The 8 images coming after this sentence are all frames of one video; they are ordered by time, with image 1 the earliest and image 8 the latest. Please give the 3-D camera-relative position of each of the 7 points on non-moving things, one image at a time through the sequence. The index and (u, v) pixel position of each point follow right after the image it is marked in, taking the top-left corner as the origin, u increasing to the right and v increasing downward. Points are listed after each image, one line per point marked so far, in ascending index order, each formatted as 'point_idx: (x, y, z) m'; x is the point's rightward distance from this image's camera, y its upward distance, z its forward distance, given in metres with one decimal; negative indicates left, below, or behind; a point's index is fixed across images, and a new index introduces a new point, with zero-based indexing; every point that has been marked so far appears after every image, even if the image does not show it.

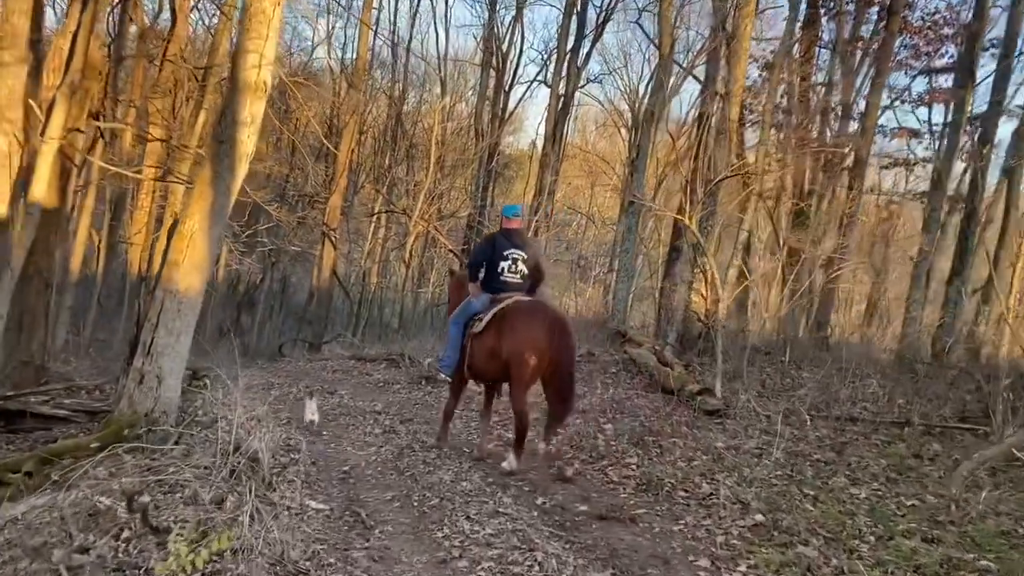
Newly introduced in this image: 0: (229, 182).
0: (-2.7, +1.0, +8.2) m
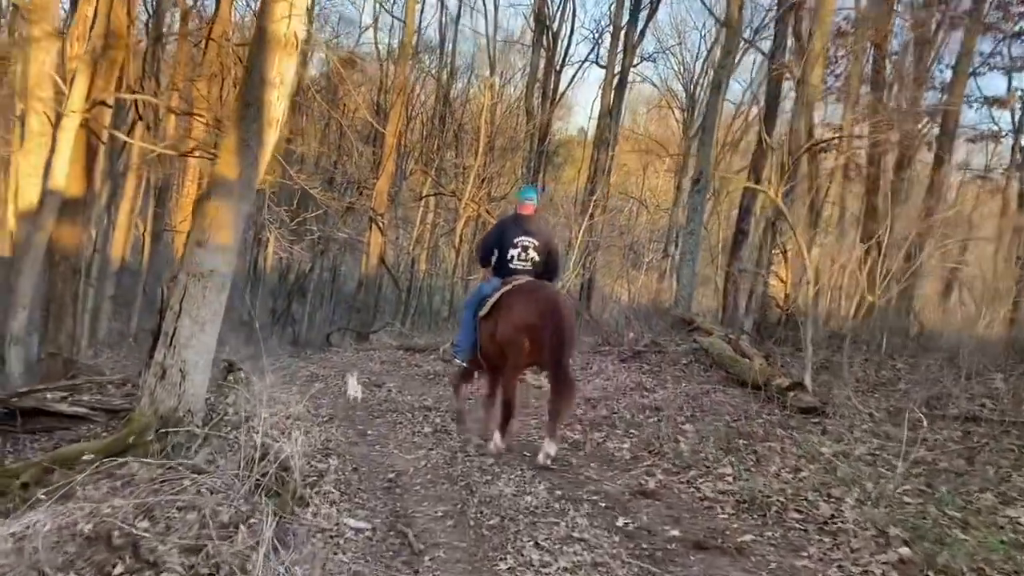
0: (-2.2, +1.2, +7.2) m
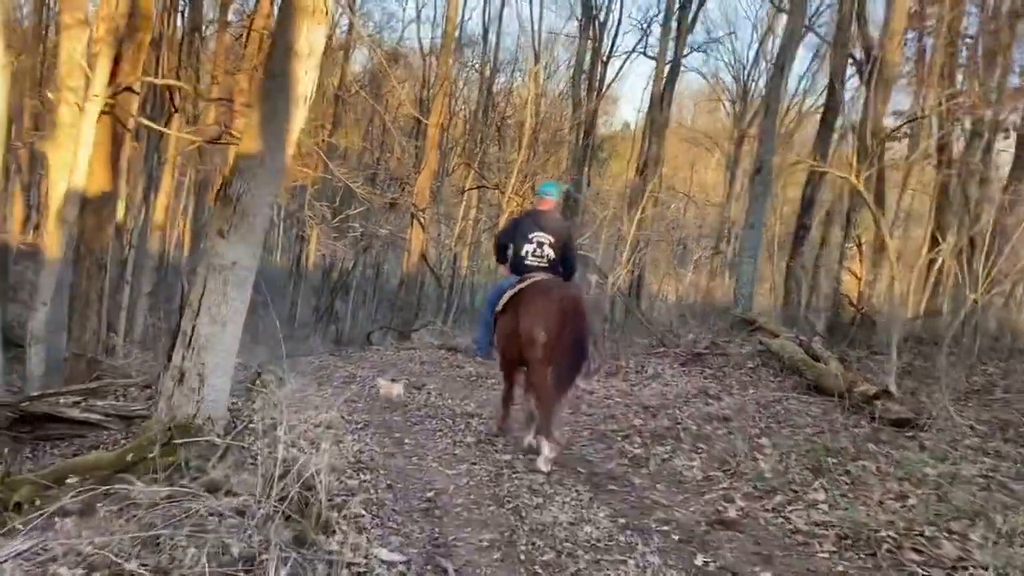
0: (-1.8, +1.2, +6.5) m
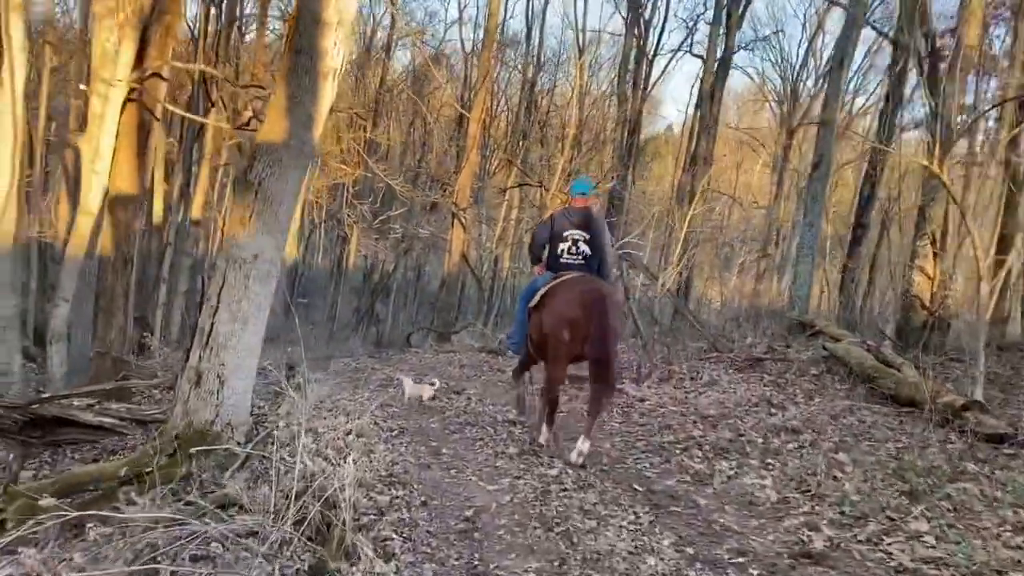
0: (-1.4, +1.3, +5.9) m
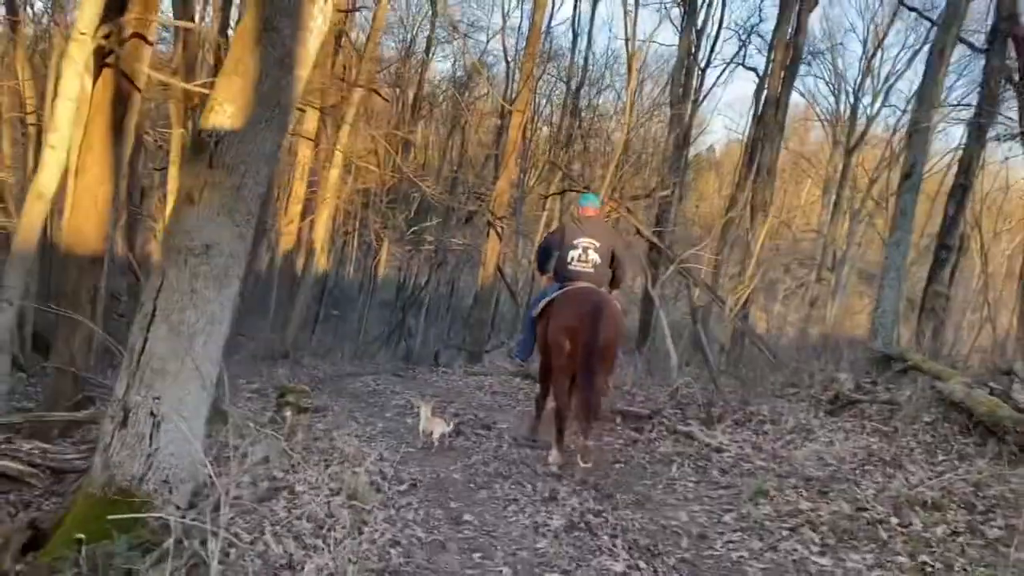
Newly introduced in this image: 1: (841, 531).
0: (-1.1, +1.2, +4.2) m
1: (+2.0, -1.5, +5.1) m
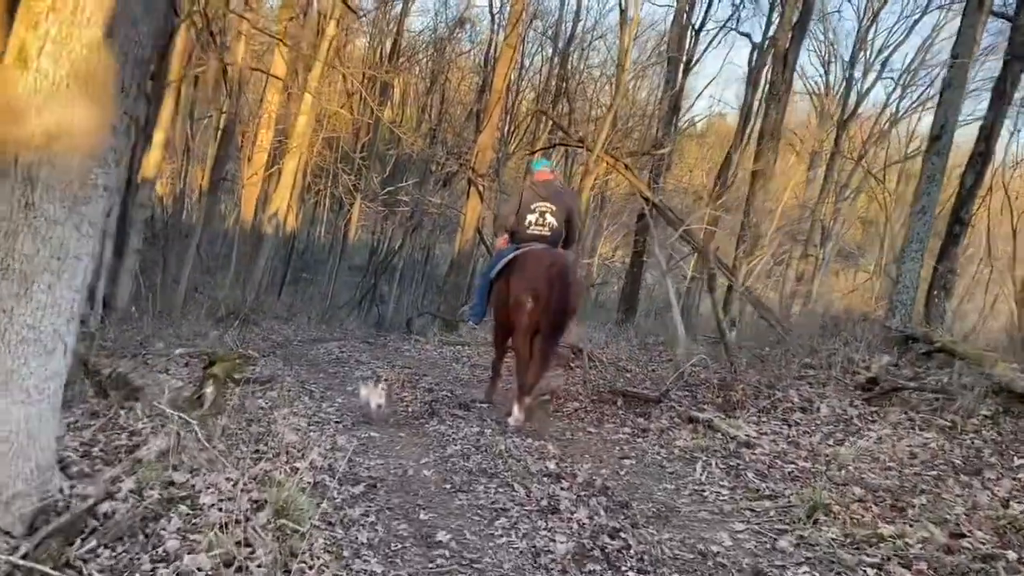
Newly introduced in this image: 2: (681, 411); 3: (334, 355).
0: (-1.0, +1.5, +2.7) m
1: (+2.0, -1.3, +3.8) m
2: (+1.4, -1.0, +7.1) m
3: (-2.5, -0.9, +11.5) m
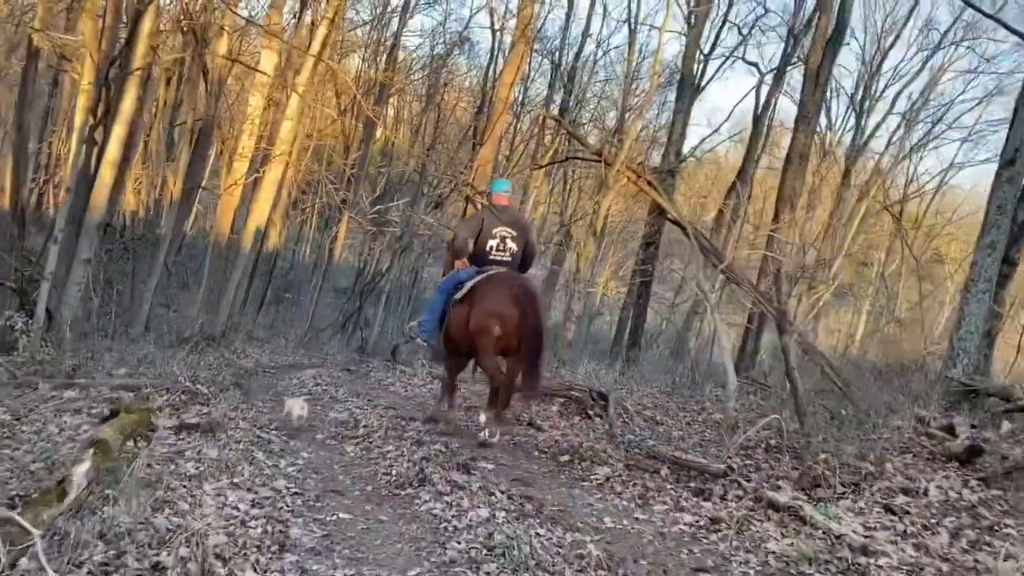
0: (-0.7, +1.5, +1.1) m
1: (+2.1, -1.4, +2.1) m
2: (+1.5, -1.3, +5.4) m
3: (-2.4, -1.2, +9.8) m
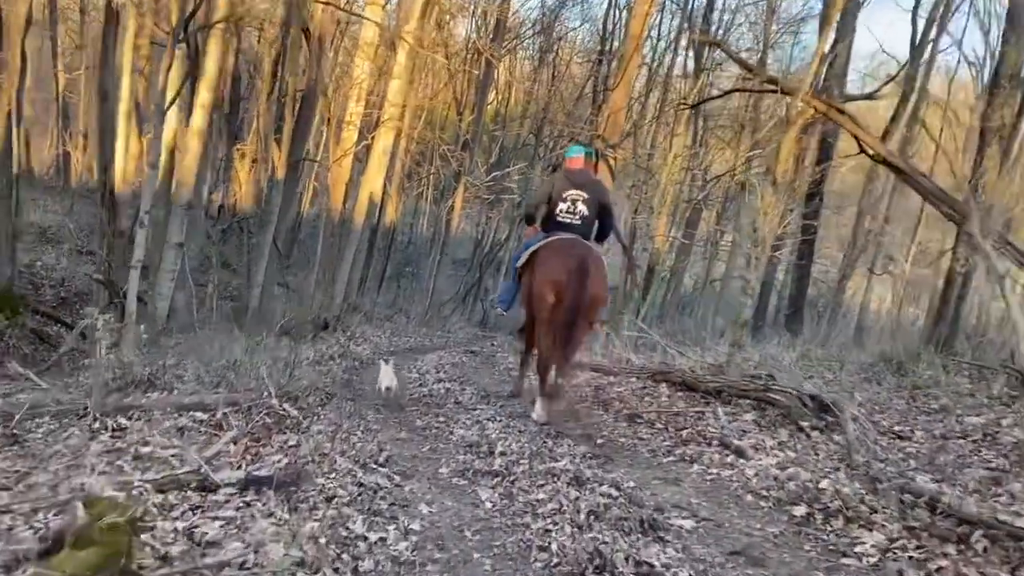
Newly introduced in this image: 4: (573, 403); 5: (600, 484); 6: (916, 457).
0: (-0.5, +1.3, -0.9) m
1: (+2.6, -1.4, -0.2) m
2: (+2.5, -1.1, +3.1) m
3: (-0.8, -1.0, +8.0) m
4: (+0.5, -1.0, +7.3) m
5: (+0.5, -1.1, +4.9) m
6: (+2.6, -1.0, +5.4) m
